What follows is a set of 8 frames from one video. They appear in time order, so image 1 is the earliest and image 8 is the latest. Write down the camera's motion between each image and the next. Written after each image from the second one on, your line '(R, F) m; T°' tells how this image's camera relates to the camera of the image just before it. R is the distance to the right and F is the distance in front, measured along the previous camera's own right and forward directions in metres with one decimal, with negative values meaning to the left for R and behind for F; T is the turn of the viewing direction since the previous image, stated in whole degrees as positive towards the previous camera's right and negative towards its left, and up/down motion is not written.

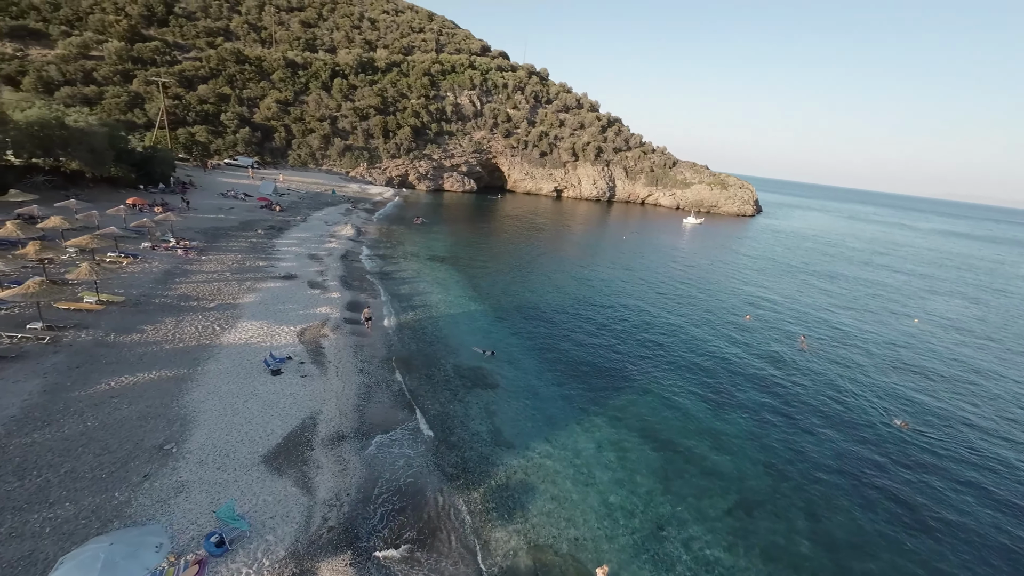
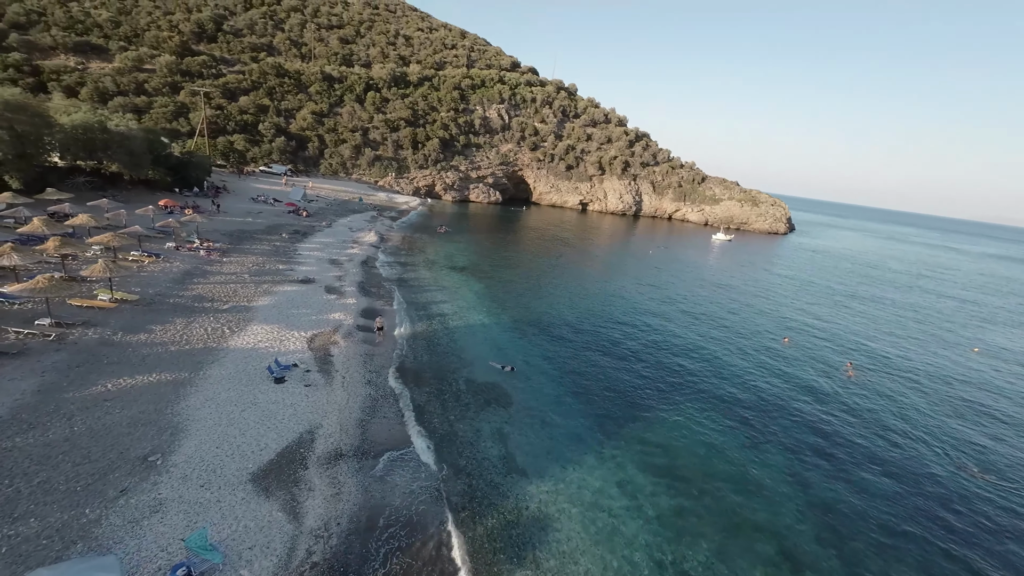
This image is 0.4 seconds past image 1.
(+0.1, +1.5) m; -3°
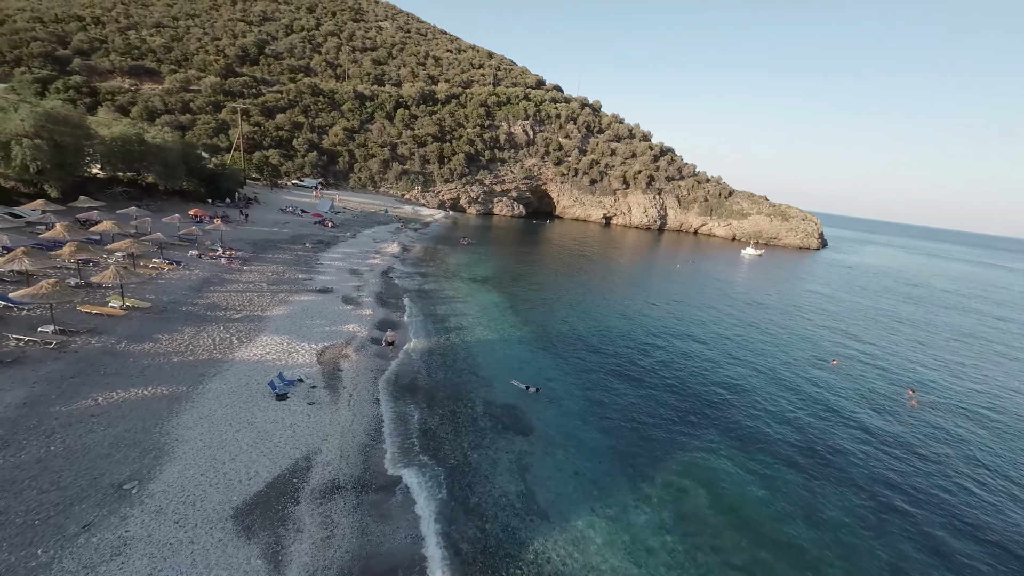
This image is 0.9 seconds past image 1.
(0.0, +1.9) m; -4°
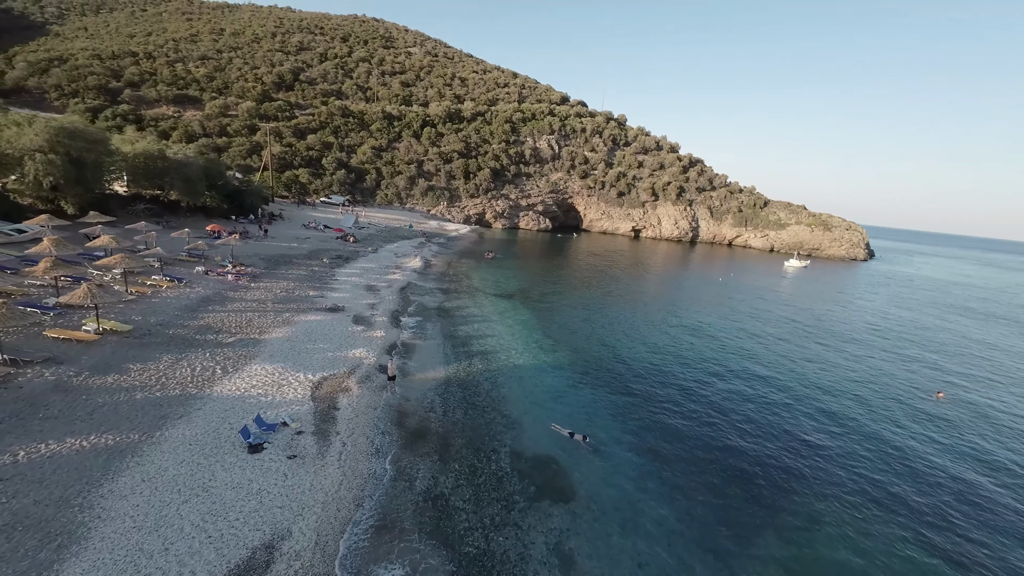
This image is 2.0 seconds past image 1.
(-0.3, +3.9) m; -4°
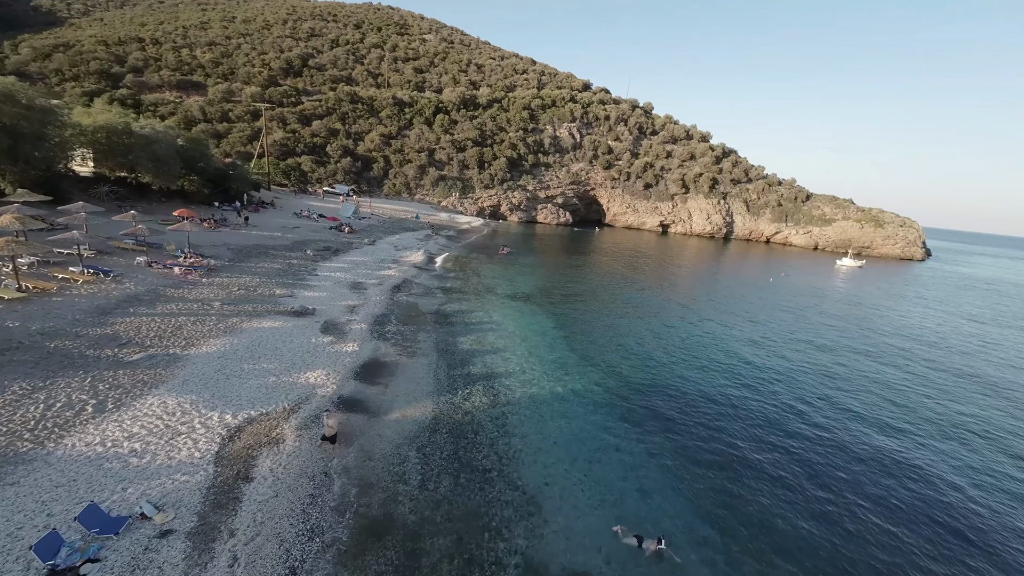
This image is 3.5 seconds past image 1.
(0.0, +5.9) m; -2°
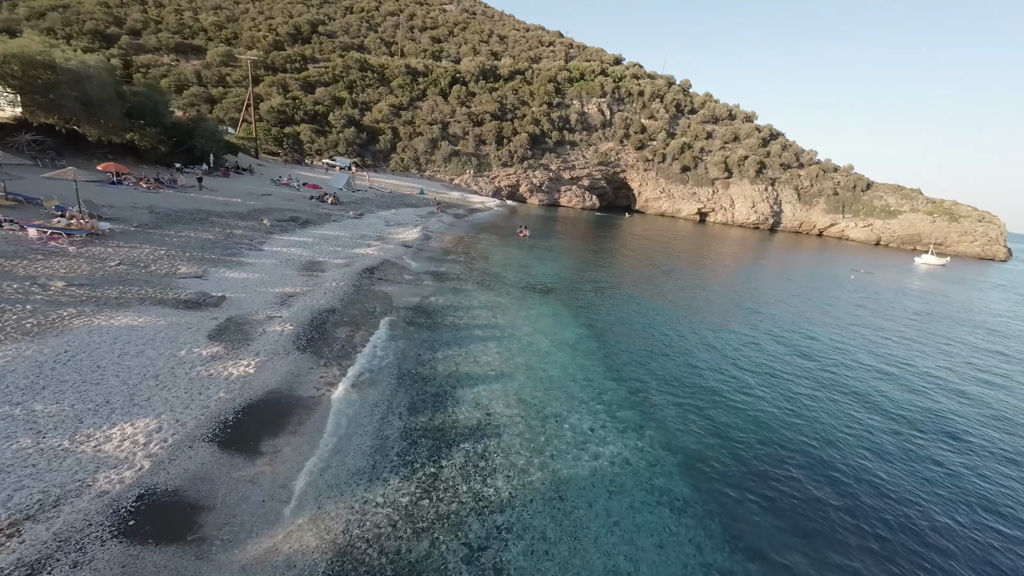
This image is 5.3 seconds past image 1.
(+0.1, +7.6) m; -3°
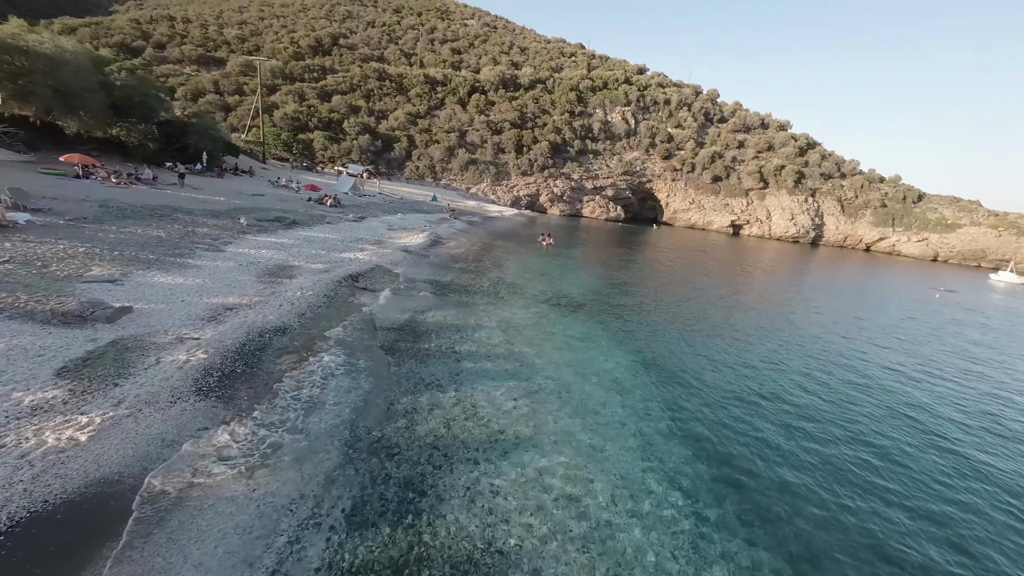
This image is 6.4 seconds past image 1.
(-0.1, +4.4) m; -3°
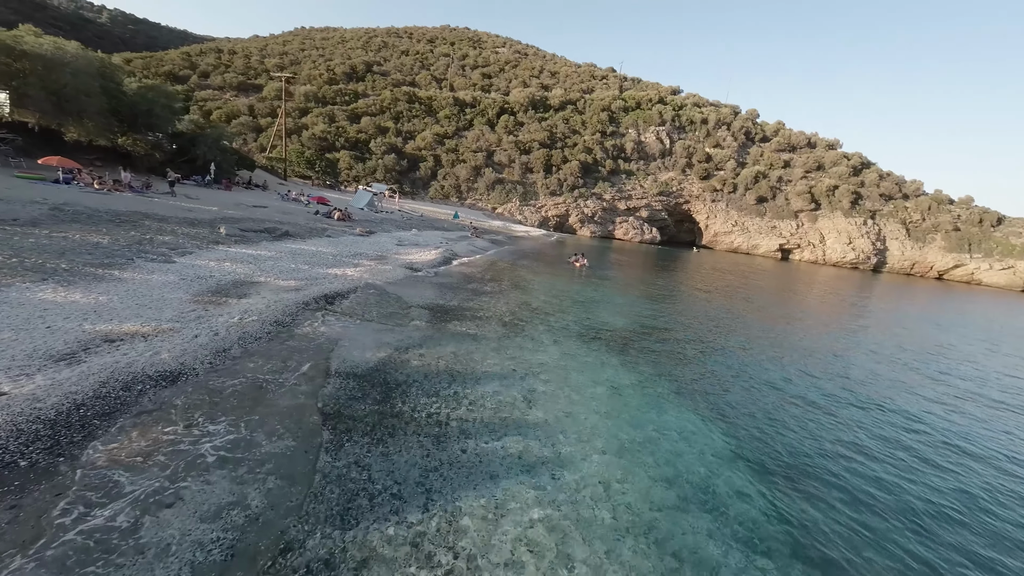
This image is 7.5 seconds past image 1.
(+0.1, +4.0) m; -4°
